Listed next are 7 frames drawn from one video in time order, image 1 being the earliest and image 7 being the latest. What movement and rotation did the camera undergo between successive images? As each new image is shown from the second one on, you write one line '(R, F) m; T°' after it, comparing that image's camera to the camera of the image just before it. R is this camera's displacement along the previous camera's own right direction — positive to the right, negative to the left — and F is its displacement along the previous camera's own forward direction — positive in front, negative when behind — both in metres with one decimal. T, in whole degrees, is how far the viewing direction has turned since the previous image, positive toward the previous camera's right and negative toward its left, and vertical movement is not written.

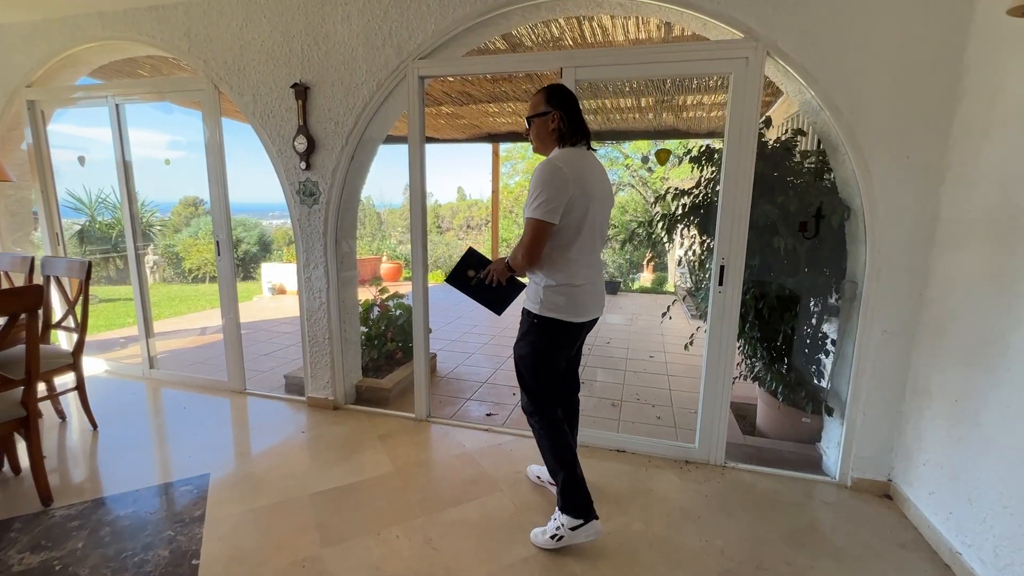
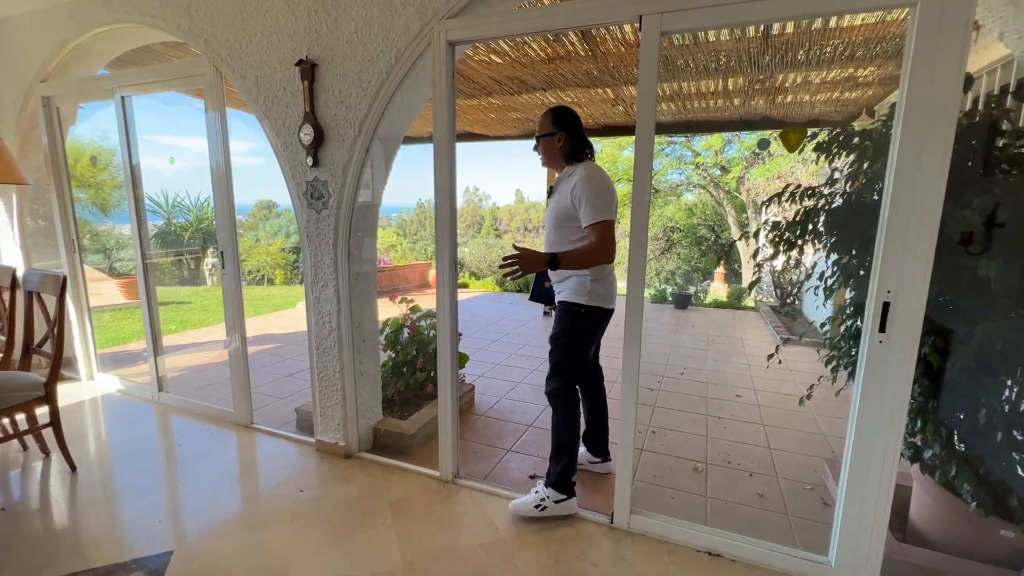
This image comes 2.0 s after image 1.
(0.0, +0.6) m; -7°
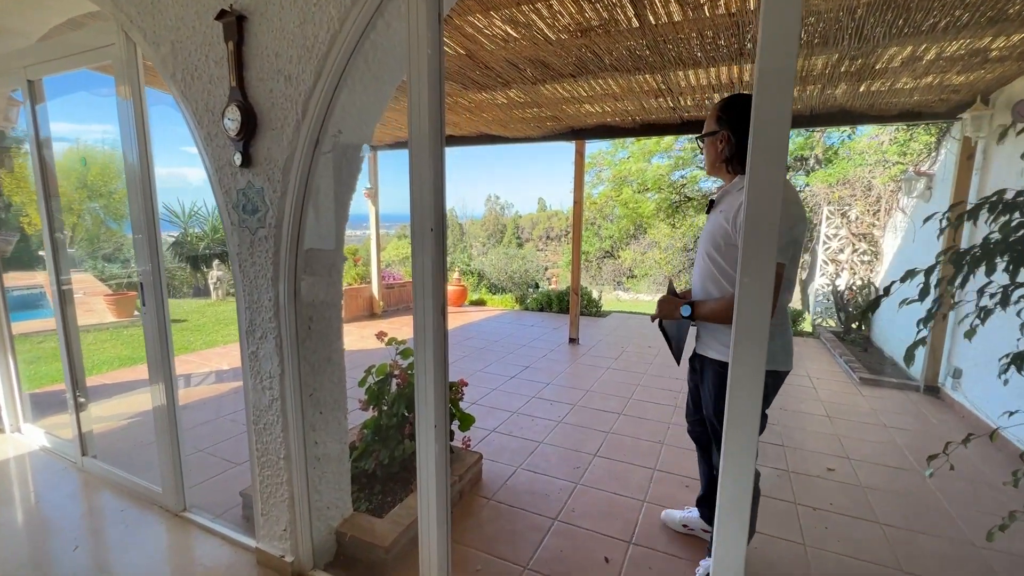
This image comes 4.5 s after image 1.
(0.0, +0.7) m; -3°
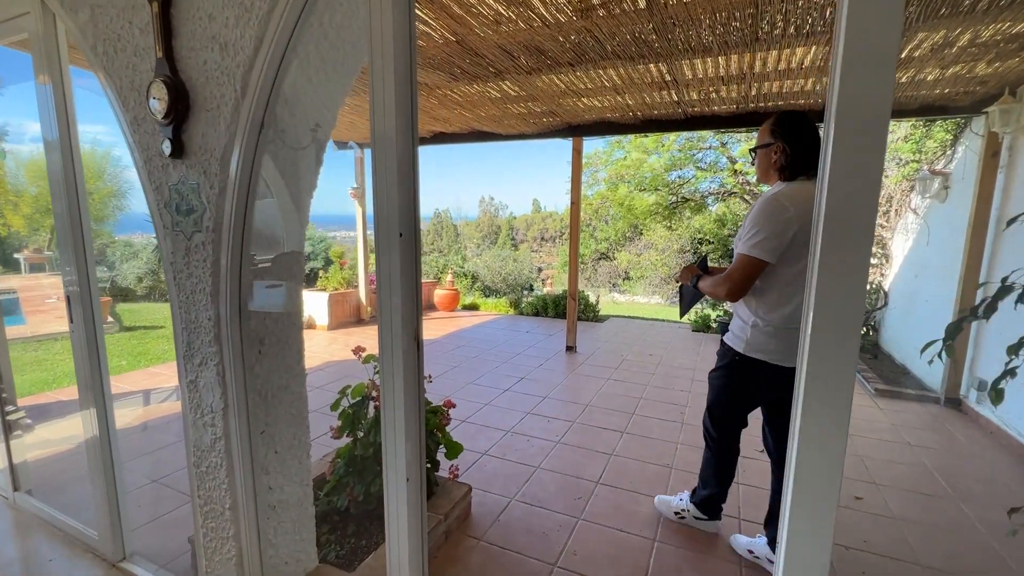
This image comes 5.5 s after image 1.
(0.0, +0.2) m; +1°
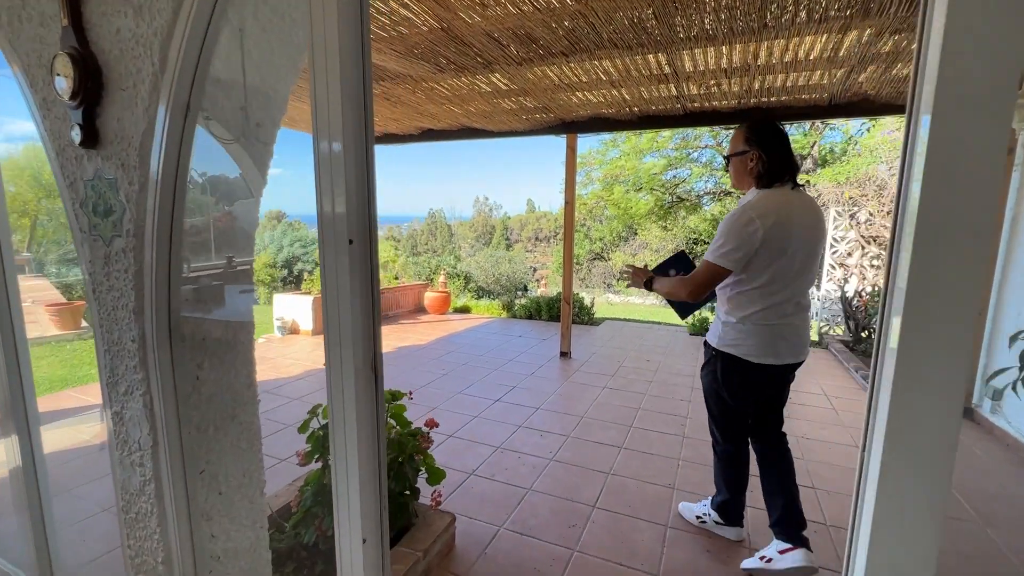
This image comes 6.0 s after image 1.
(0.0, +0.2) m; +1°
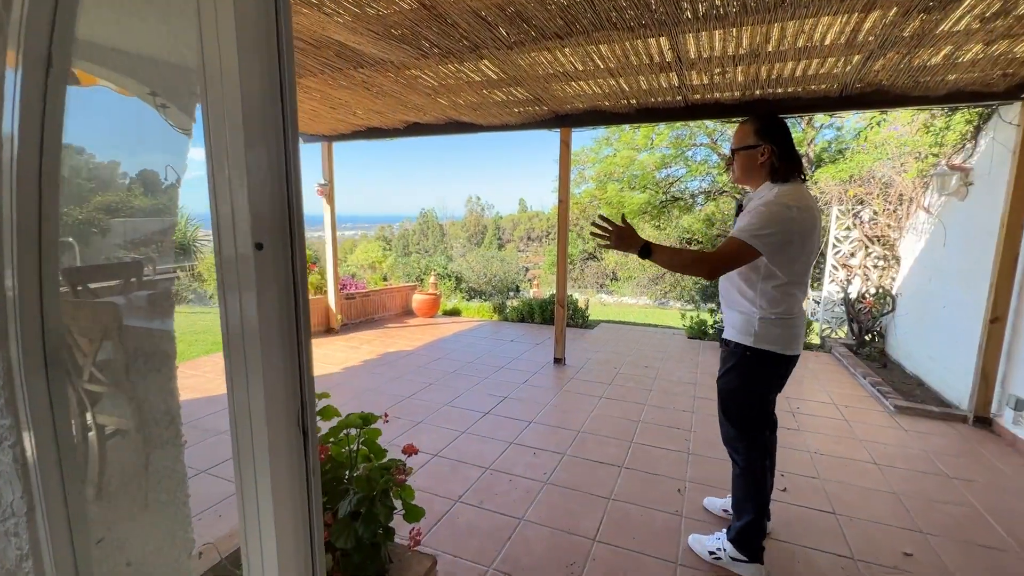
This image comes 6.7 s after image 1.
(0.0, +0.2) m; +1°
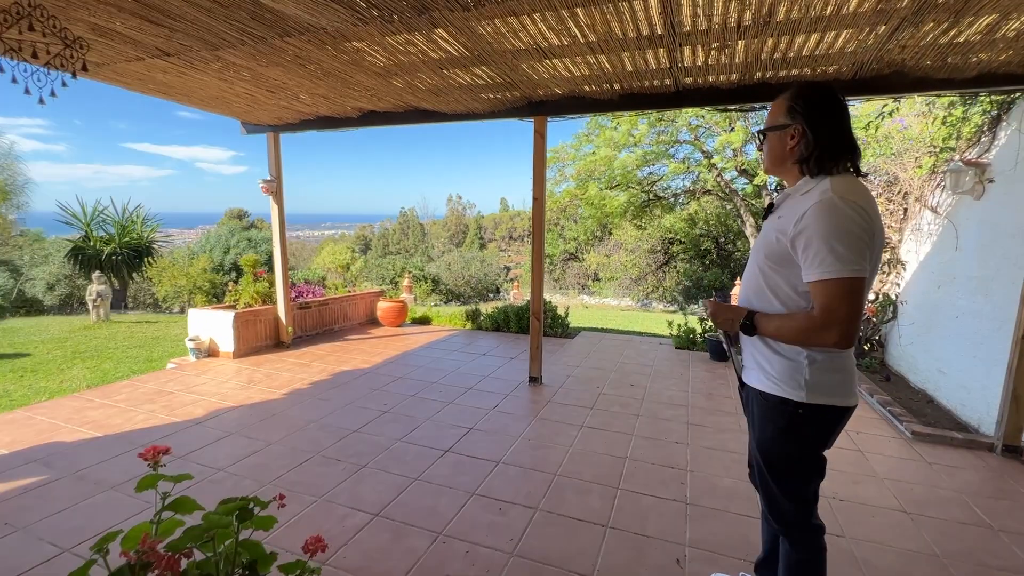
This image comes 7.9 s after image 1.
(+0.1, +0.5) m; +2°
